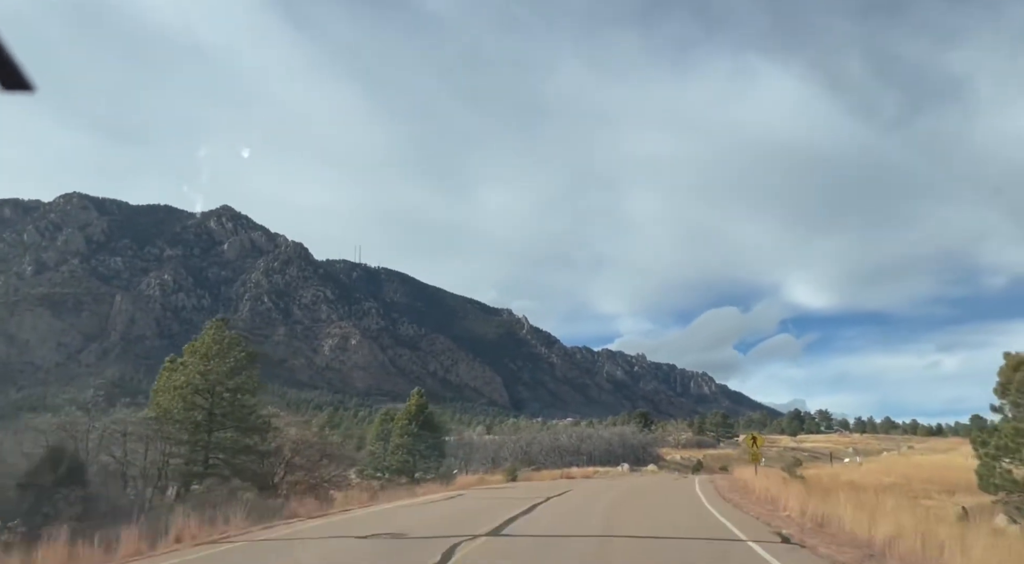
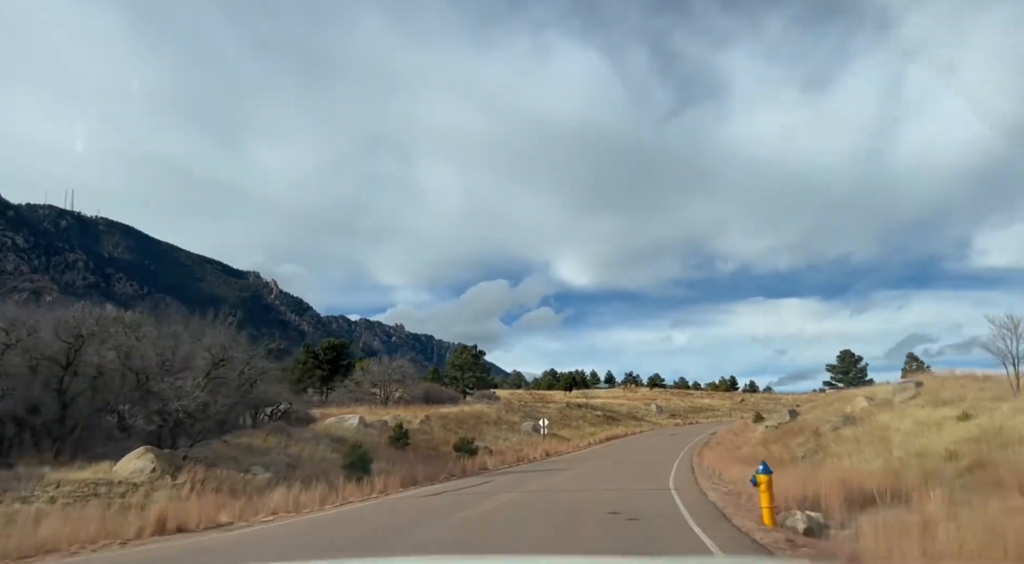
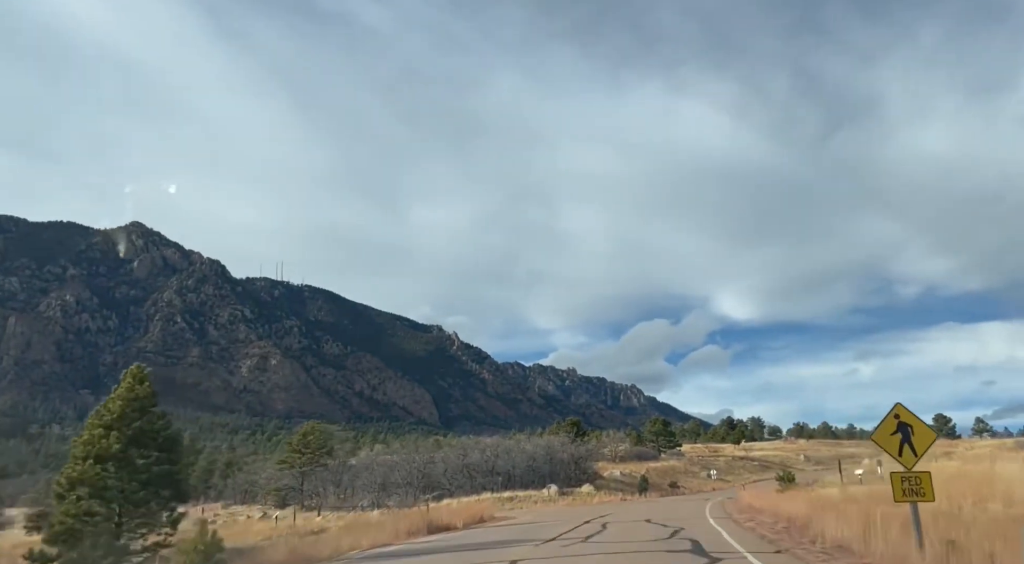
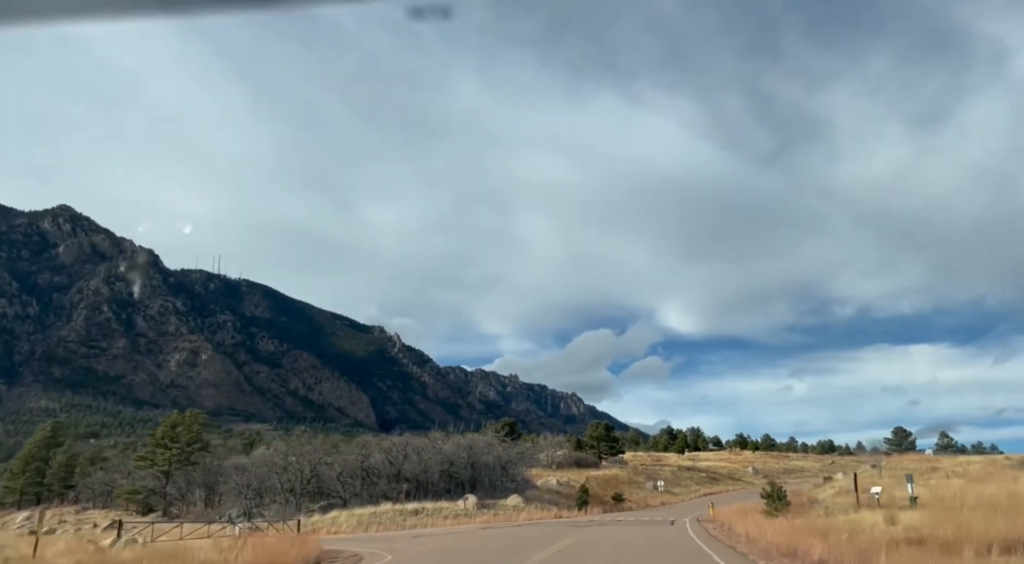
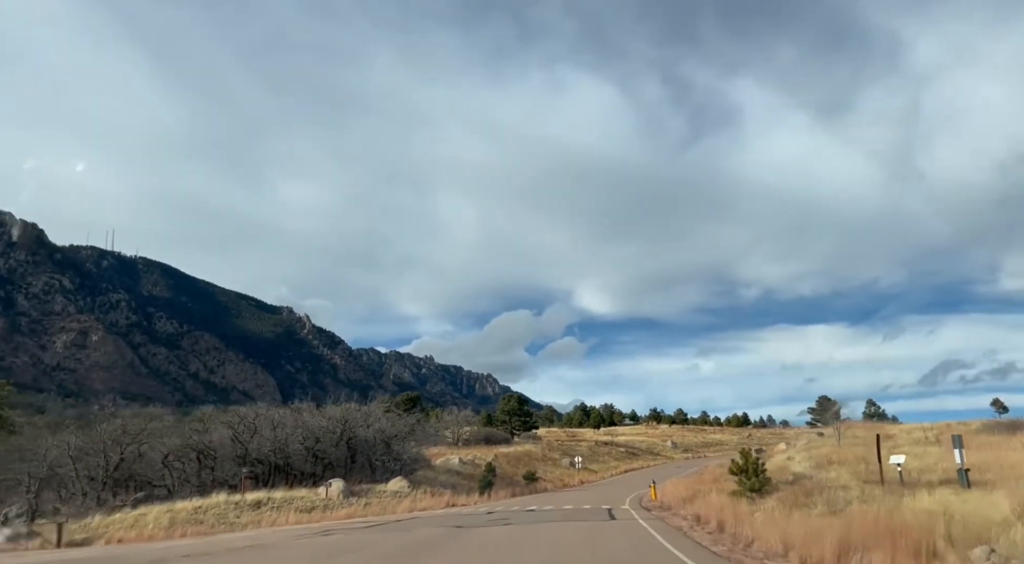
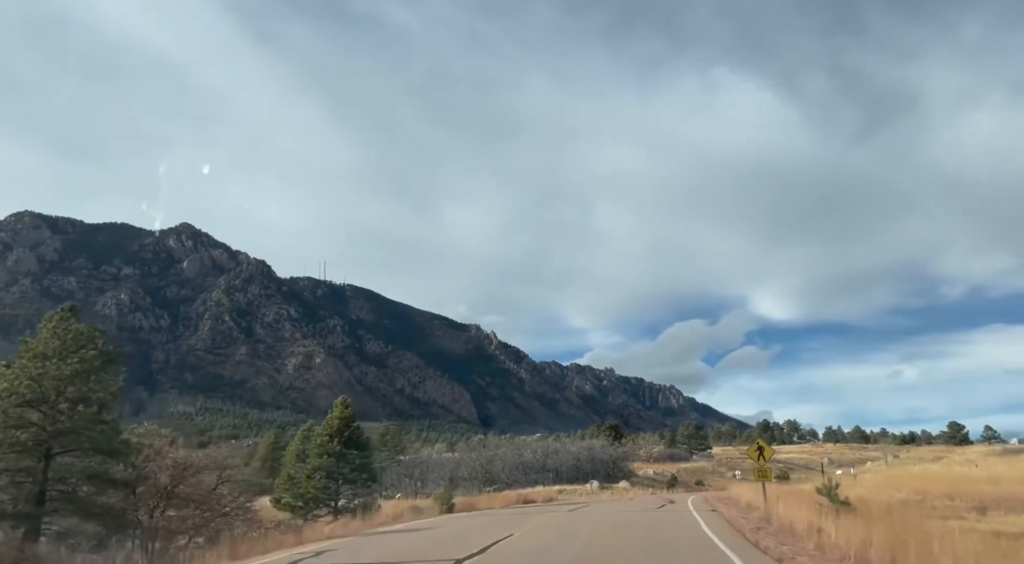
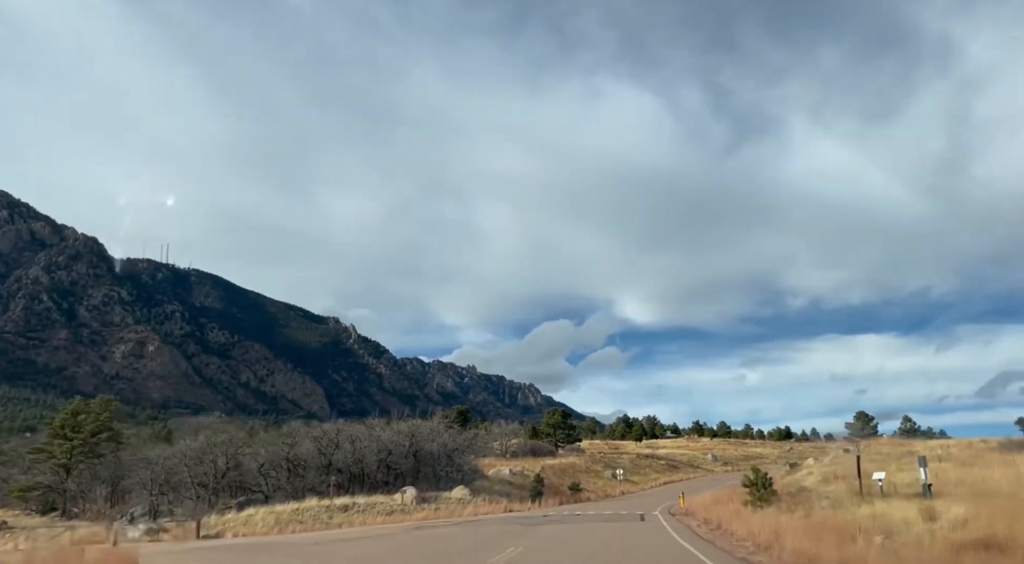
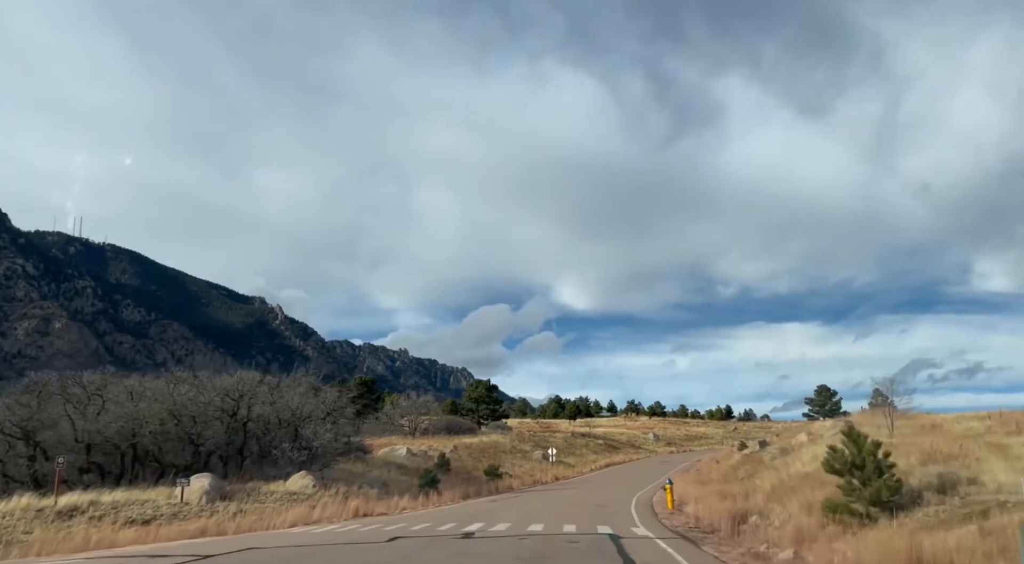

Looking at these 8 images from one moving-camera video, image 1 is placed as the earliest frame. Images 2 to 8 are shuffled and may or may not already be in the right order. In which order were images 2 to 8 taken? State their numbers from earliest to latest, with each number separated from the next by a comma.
6, 3, 4, 7, 5, 8, 2
